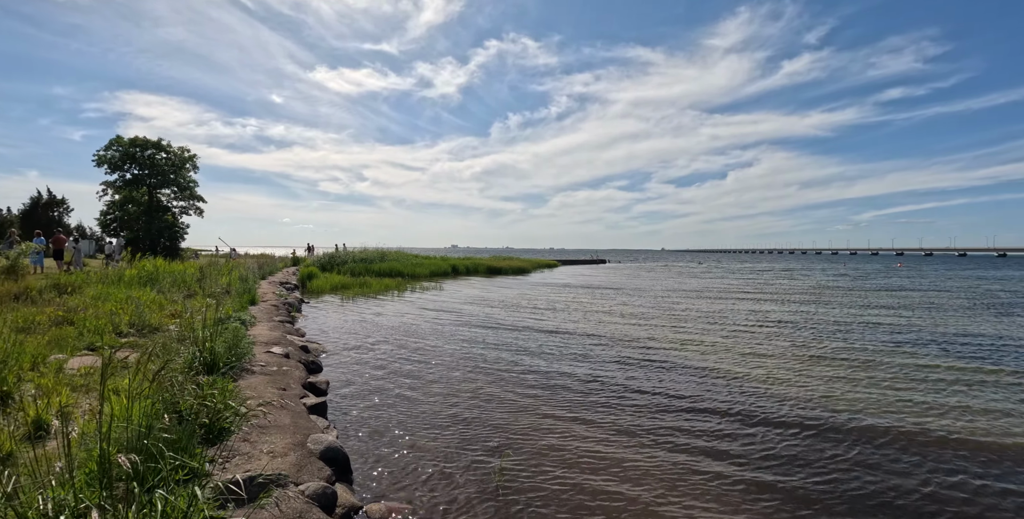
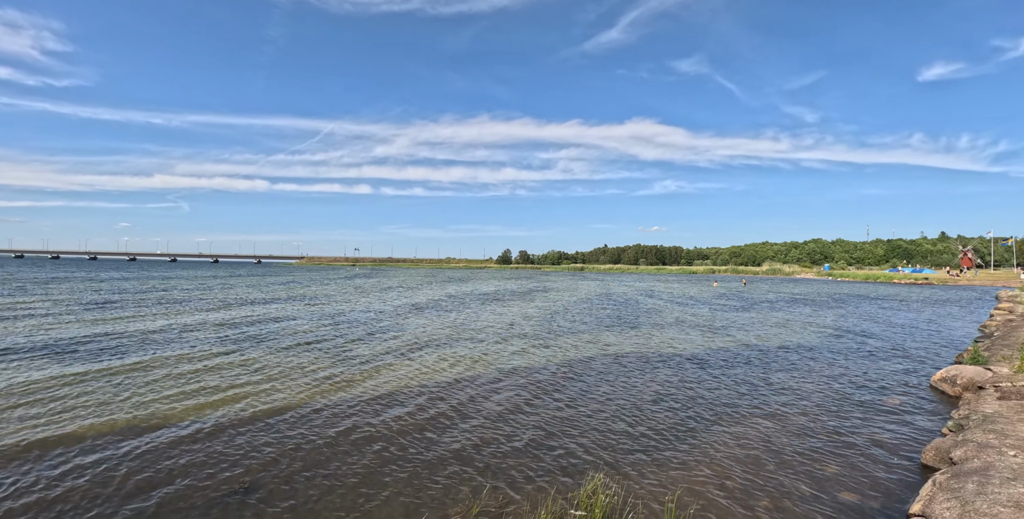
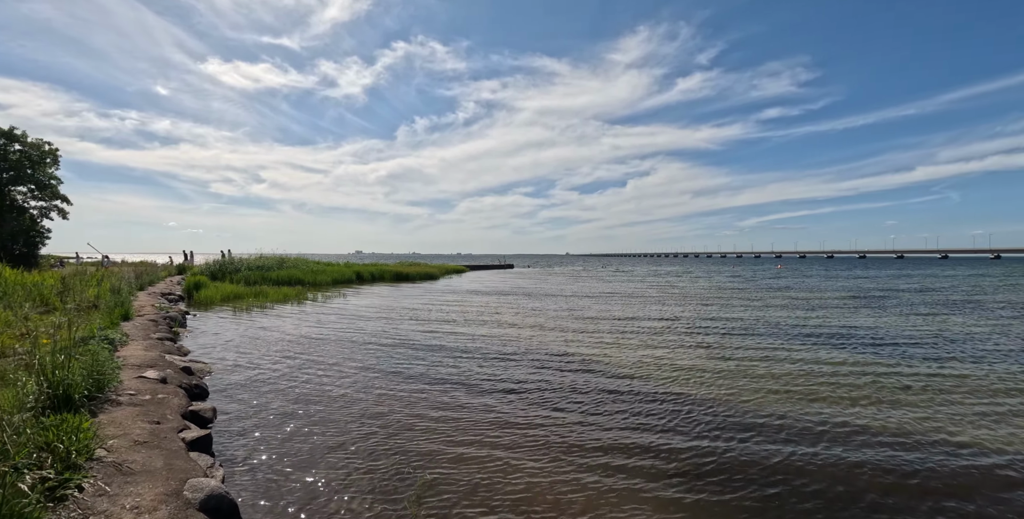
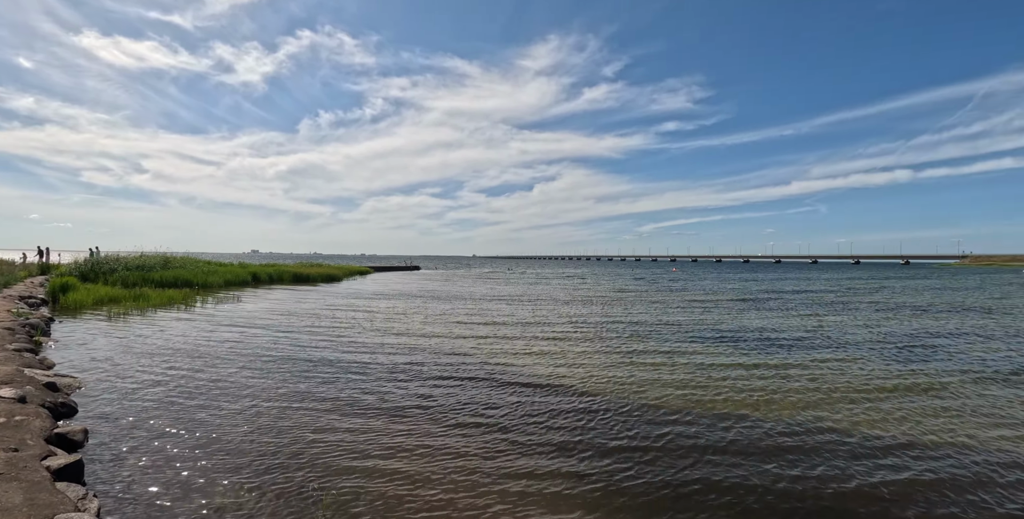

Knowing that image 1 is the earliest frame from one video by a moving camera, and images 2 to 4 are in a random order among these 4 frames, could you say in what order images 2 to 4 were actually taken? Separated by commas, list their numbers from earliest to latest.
3, 4, 2
